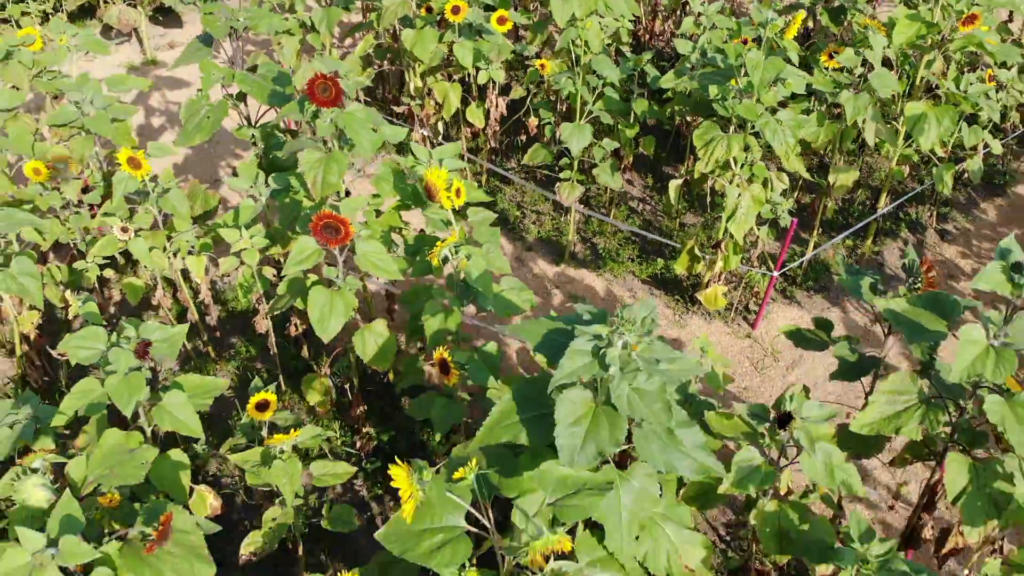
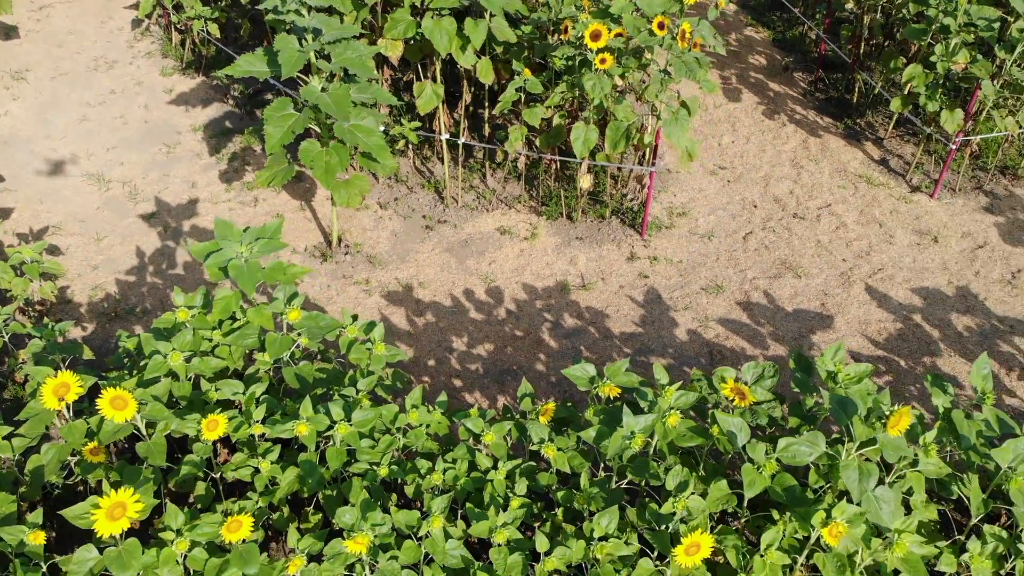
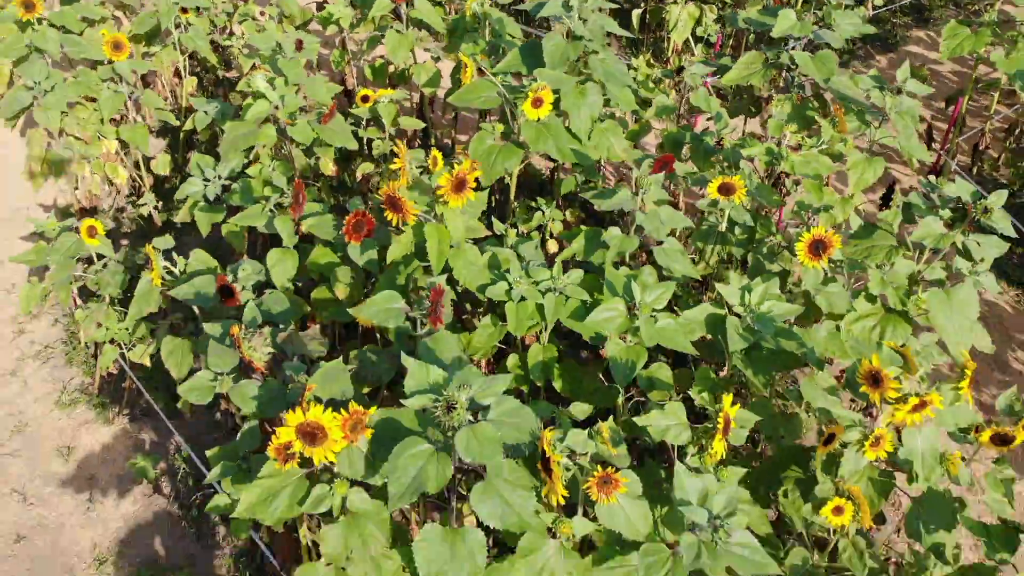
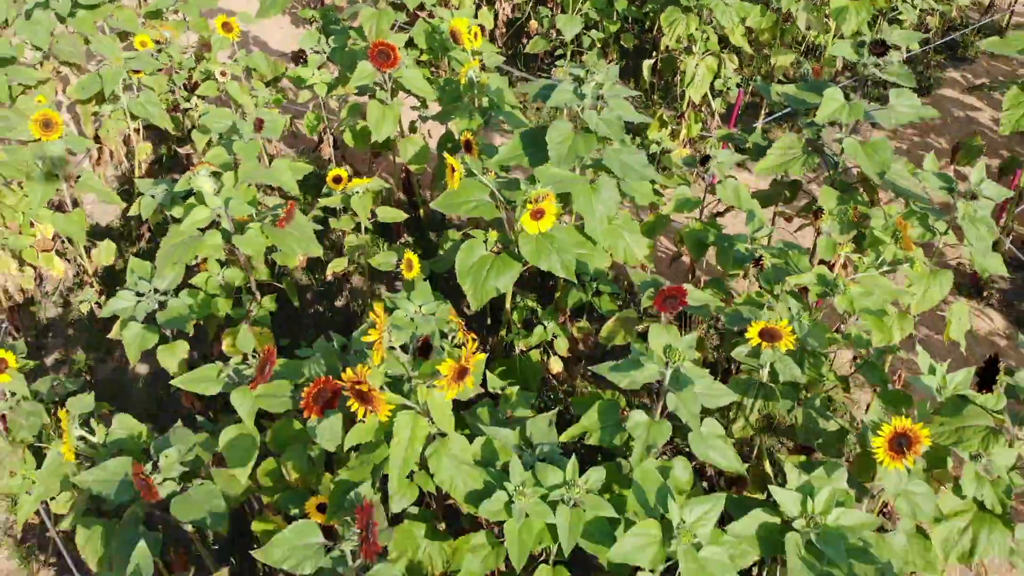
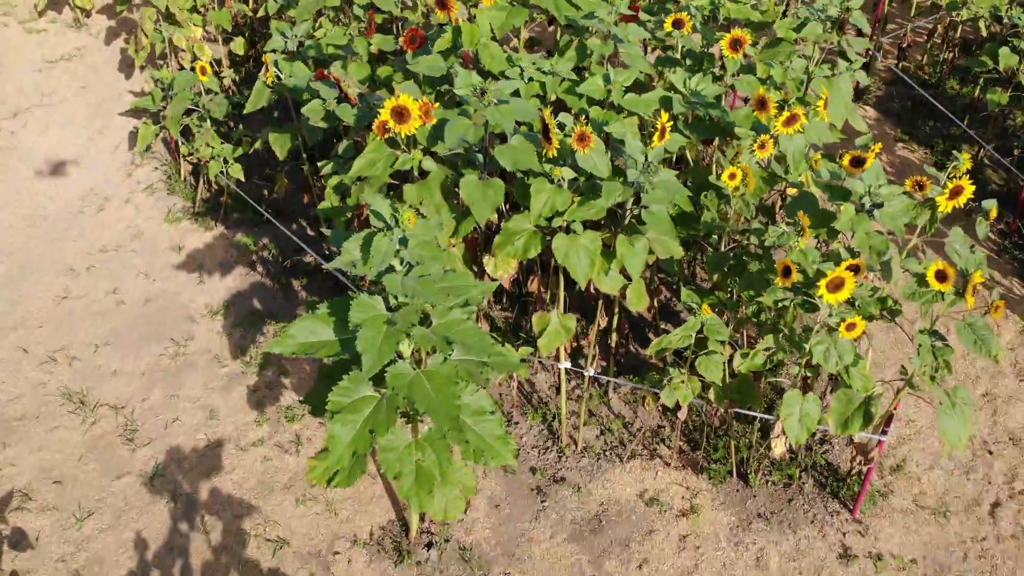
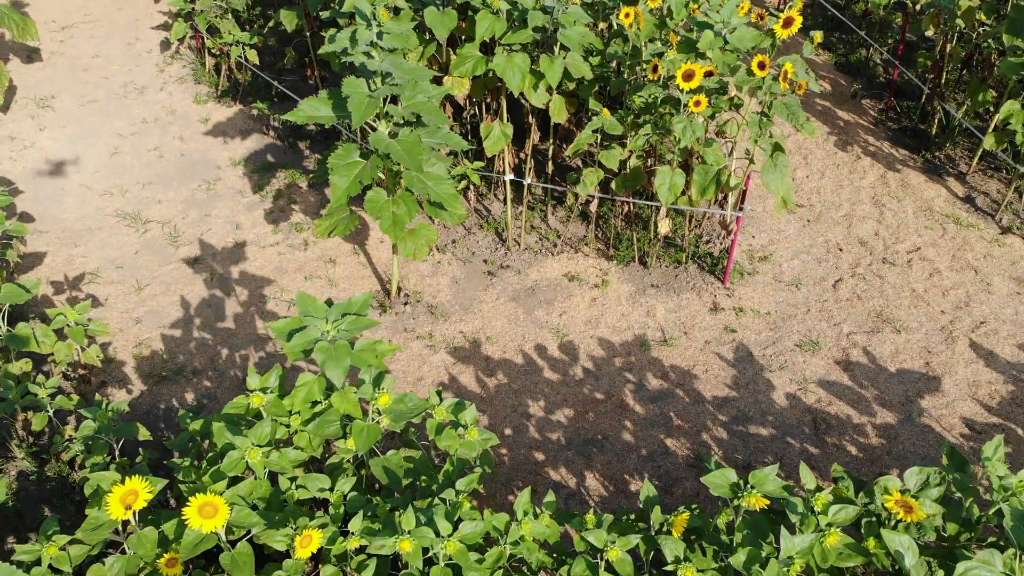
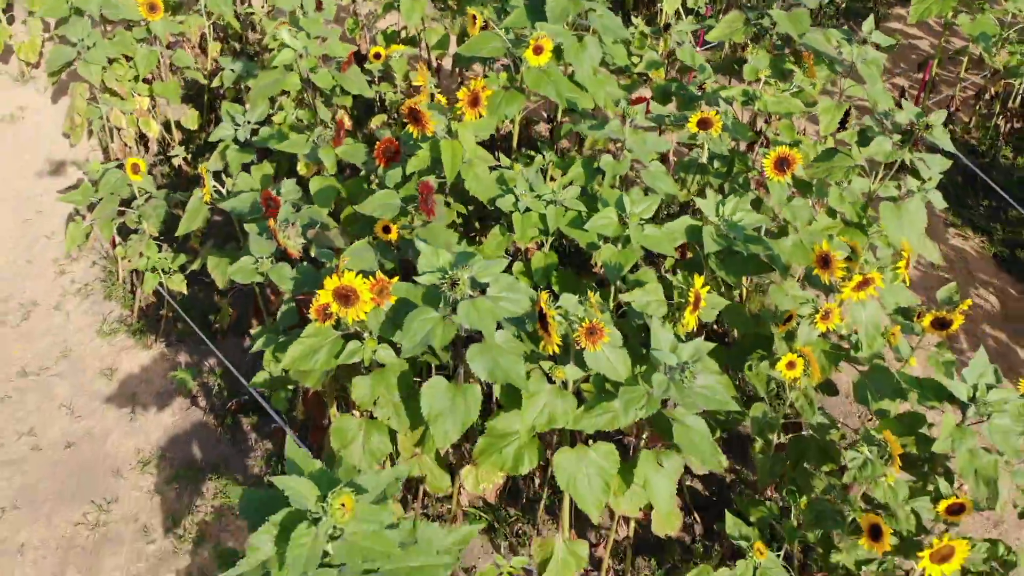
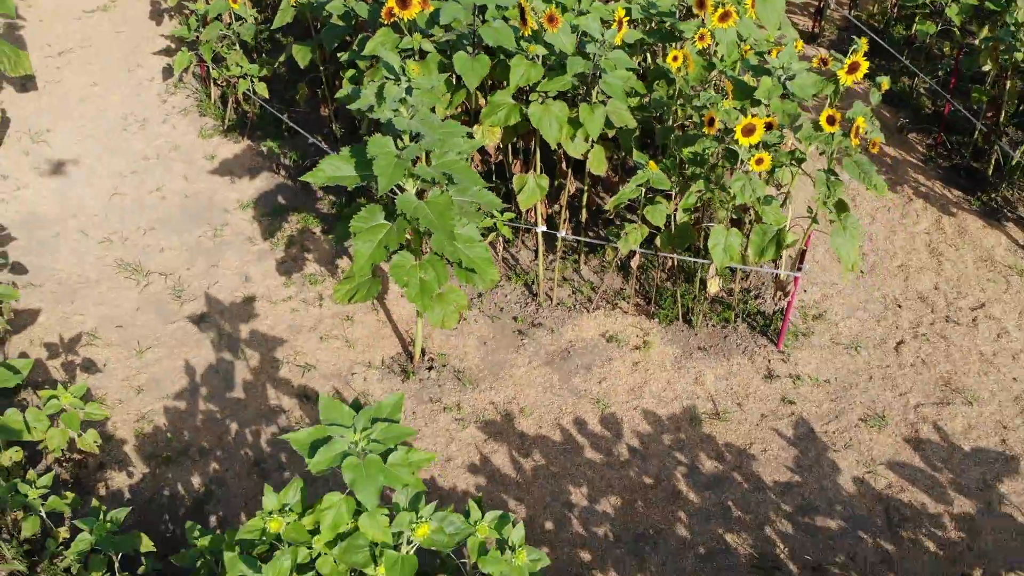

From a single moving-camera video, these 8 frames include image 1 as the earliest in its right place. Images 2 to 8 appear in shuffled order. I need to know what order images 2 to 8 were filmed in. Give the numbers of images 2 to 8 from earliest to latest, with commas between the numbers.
4, 3, 7, 5, 8, 6, 2
